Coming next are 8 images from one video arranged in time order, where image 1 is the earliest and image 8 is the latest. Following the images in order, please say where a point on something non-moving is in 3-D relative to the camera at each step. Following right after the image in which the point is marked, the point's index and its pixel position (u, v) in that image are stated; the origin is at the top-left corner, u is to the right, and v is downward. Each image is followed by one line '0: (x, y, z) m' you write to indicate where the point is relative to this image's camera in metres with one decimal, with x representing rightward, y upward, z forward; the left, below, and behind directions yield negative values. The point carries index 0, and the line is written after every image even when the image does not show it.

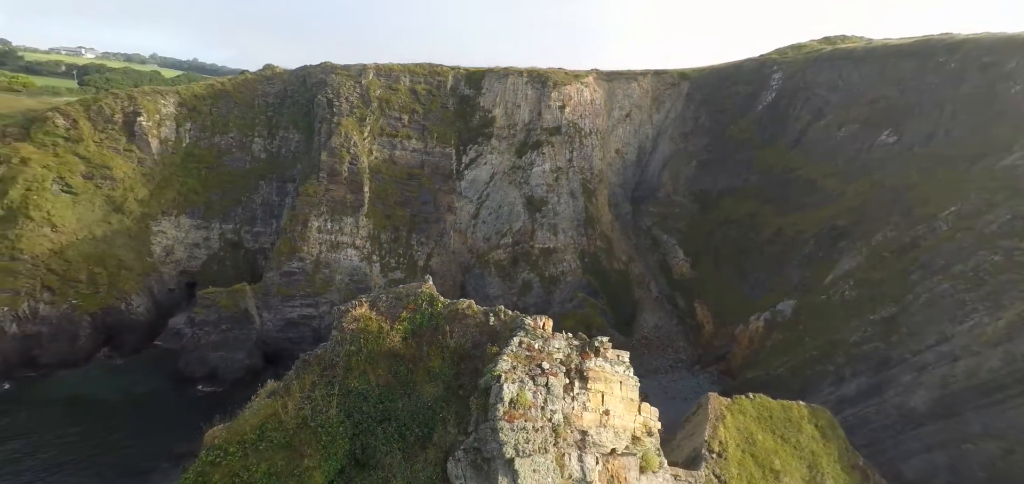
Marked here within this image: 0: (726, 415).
0: (+7.6, -6.4, +17.4) m
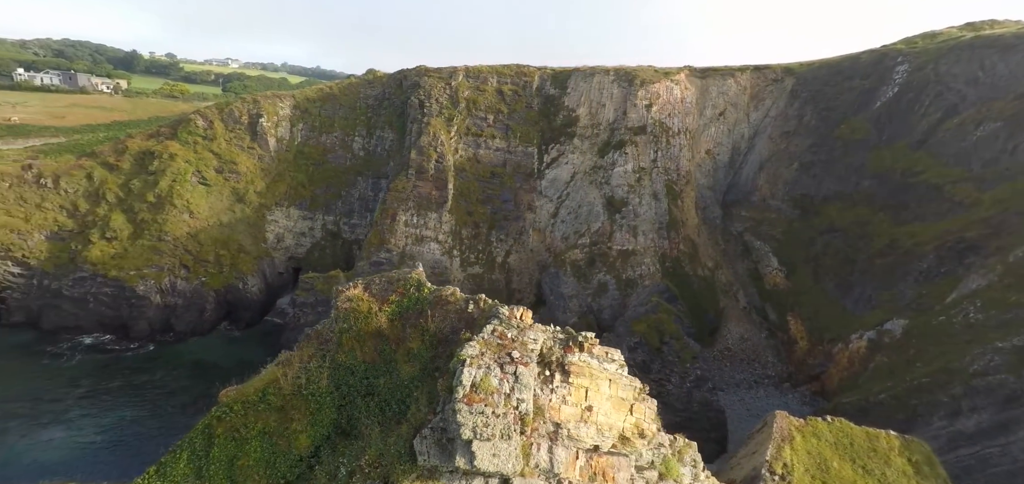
0: (+9.6, -6.6, +16.1) m
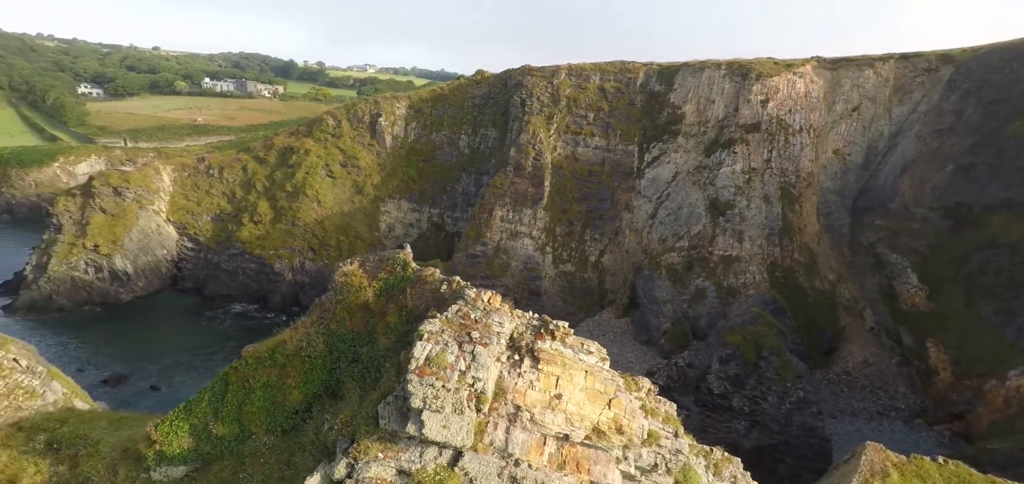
0: (+11.7, -7.0, +14.1) m
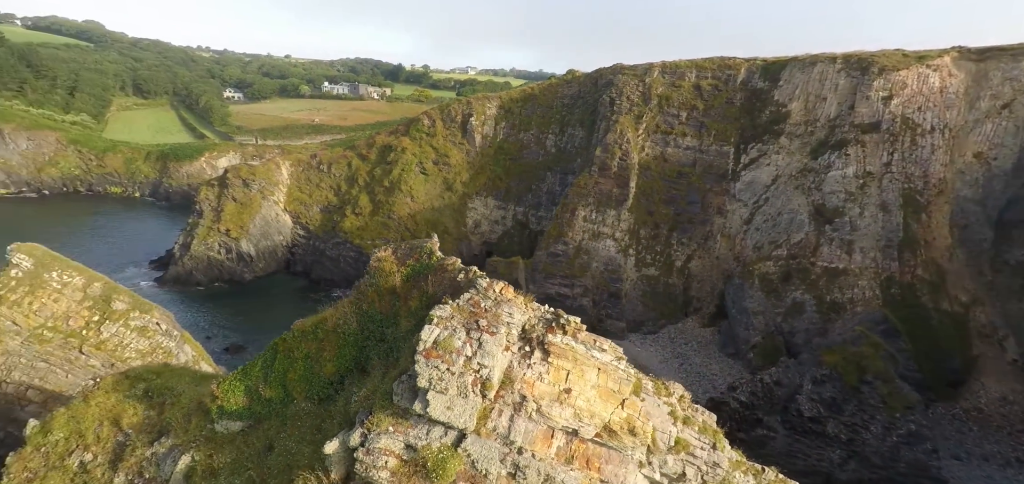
0: (+13.2, -7.5, +12.0) m
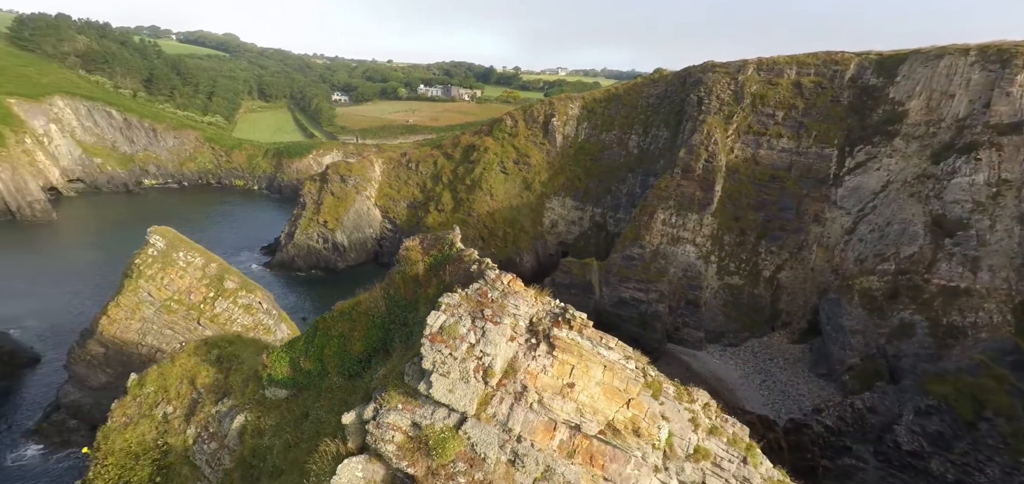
0: (+14.3, -8.0, +9.9) m
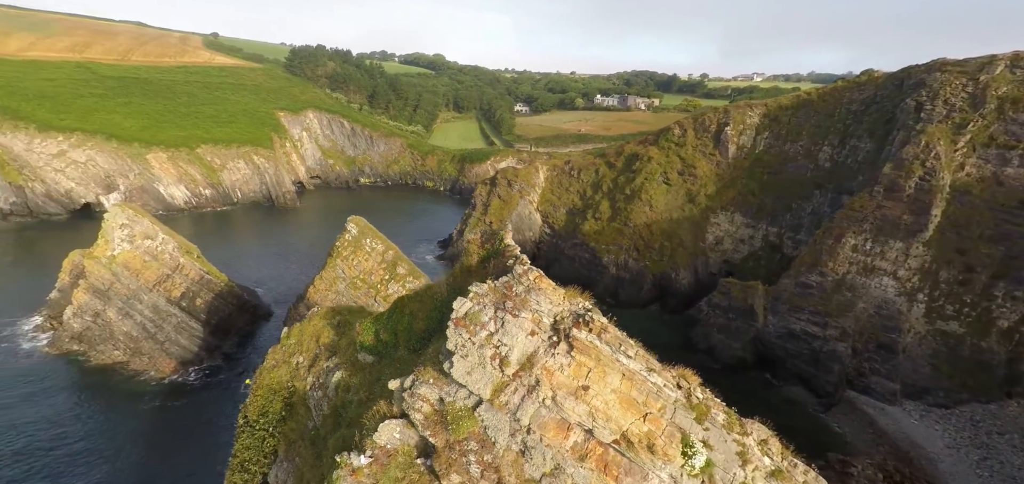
0: (+15.3, -9.3, +5.2) m
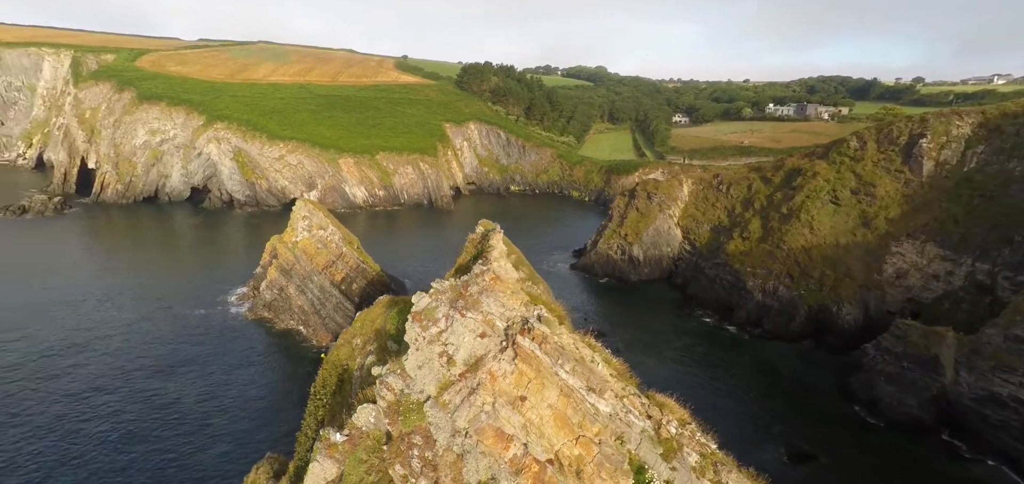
0: (+14.5, -10.4, +0.9) m
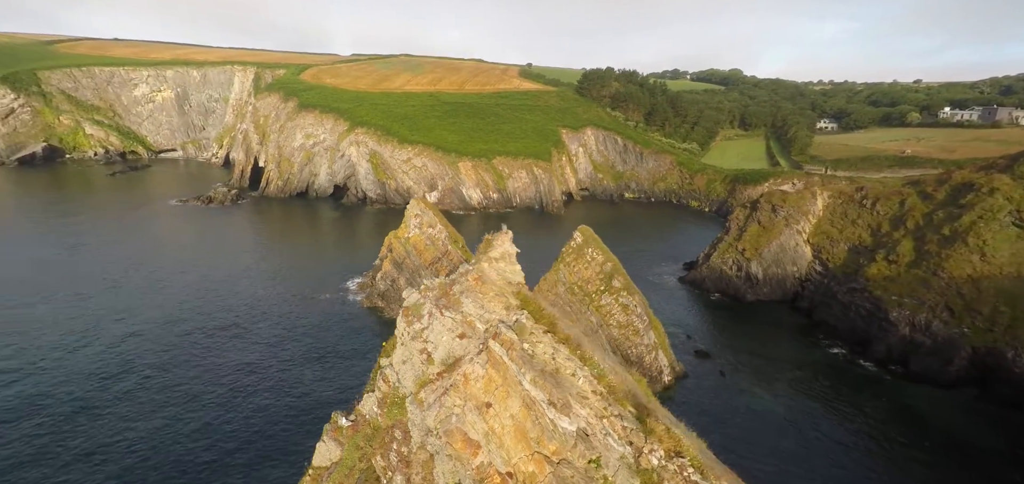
0: (+13.1, -11.2, -2.3) m
